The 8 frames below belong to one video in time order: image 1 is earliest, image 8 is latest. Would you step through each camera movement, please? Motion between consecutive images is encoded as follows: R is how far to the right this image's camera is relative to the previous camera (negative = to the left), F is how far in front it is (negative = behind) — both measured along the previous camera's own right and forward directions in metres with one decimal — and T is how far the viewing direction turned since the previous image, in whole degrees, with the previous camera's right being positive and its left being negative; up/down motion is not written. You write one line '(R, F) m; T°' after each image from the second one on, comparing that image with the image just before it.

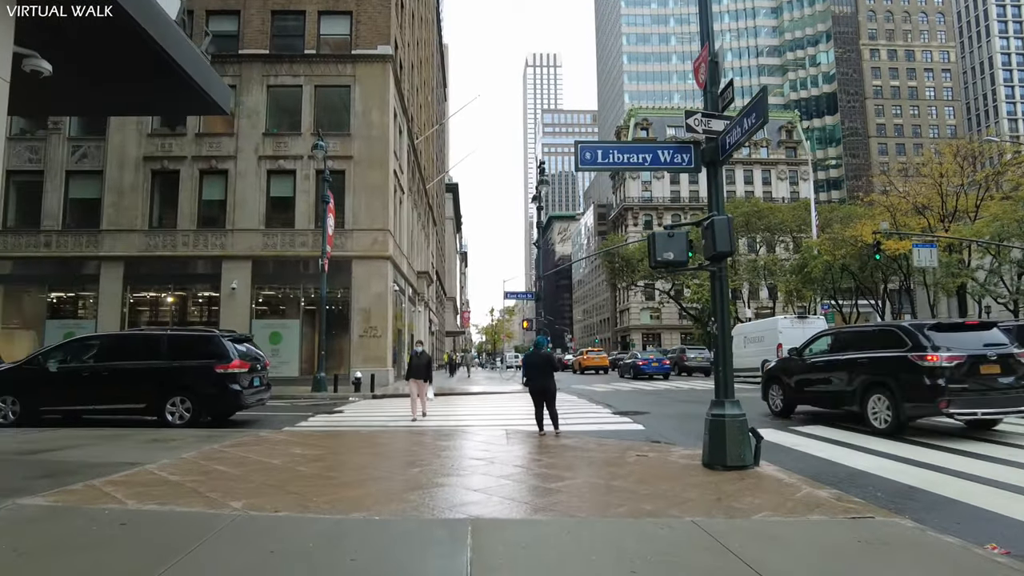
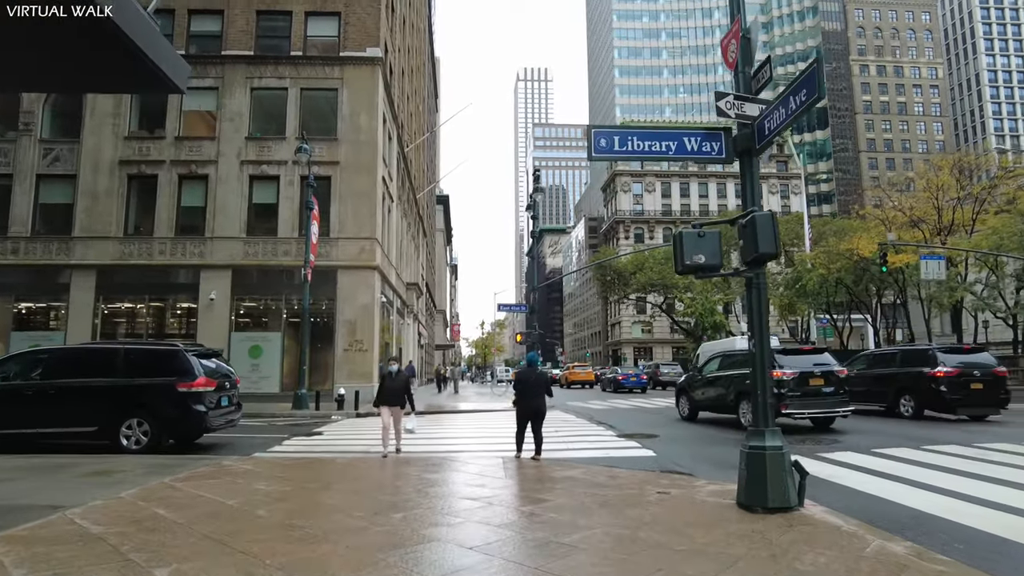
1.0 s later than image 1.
(-0.1, +1.1) m; +1°
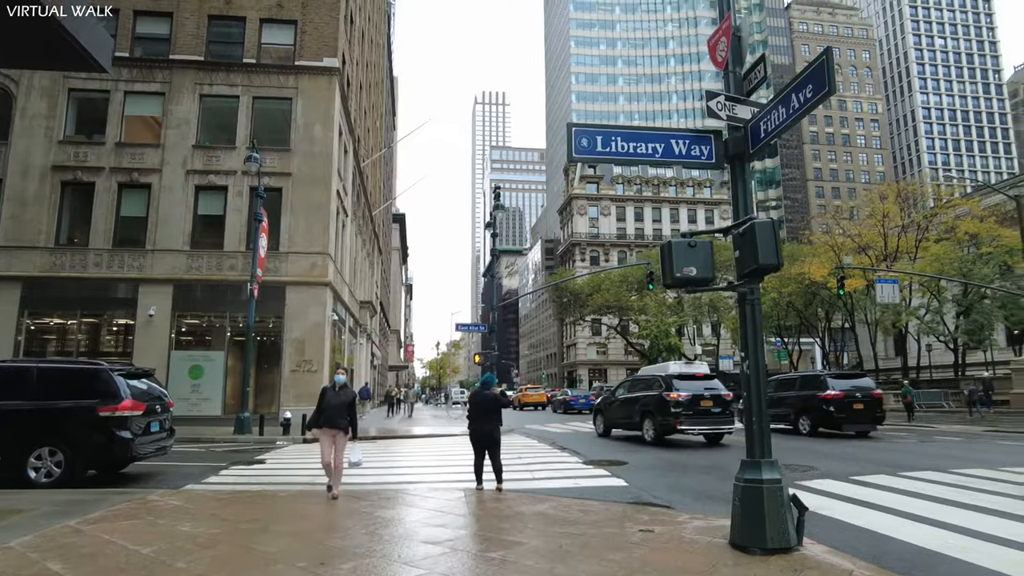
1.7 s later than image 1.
(-0.1, +0.7) m; +4°
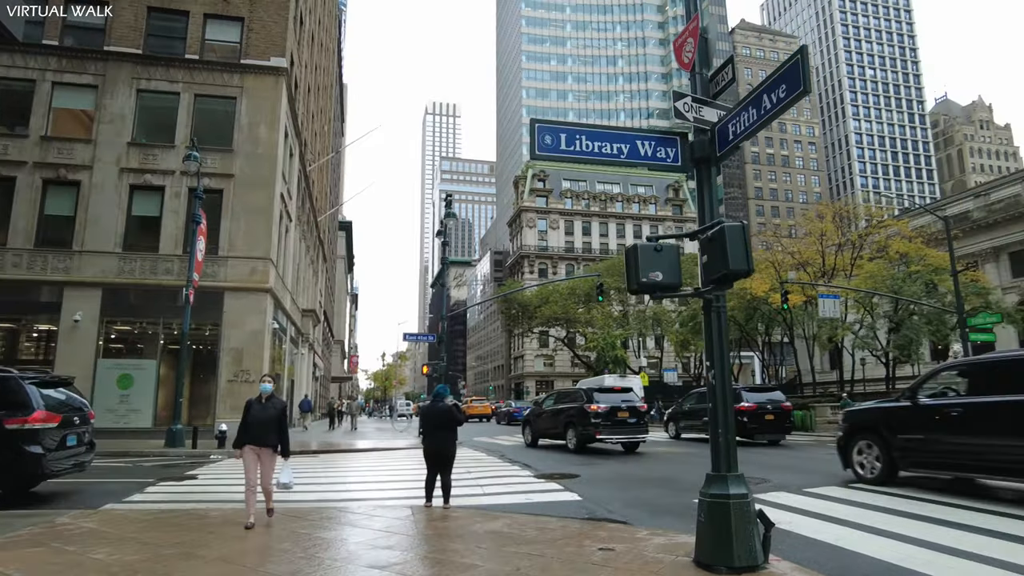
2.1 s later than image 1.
(-0.1, +0.4) m; +5°
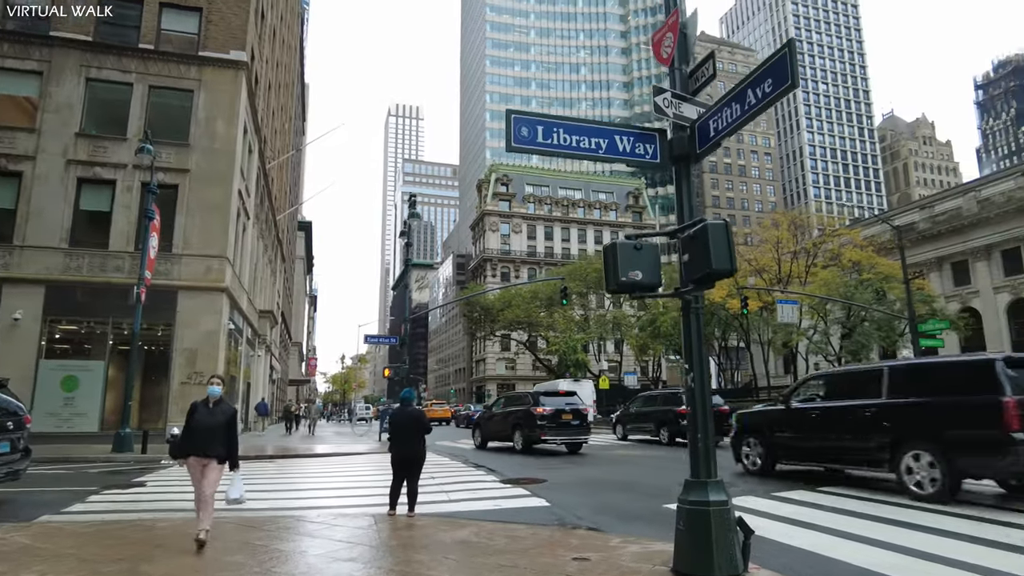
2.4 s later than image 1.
(-0.1, +0.2) m; +3°
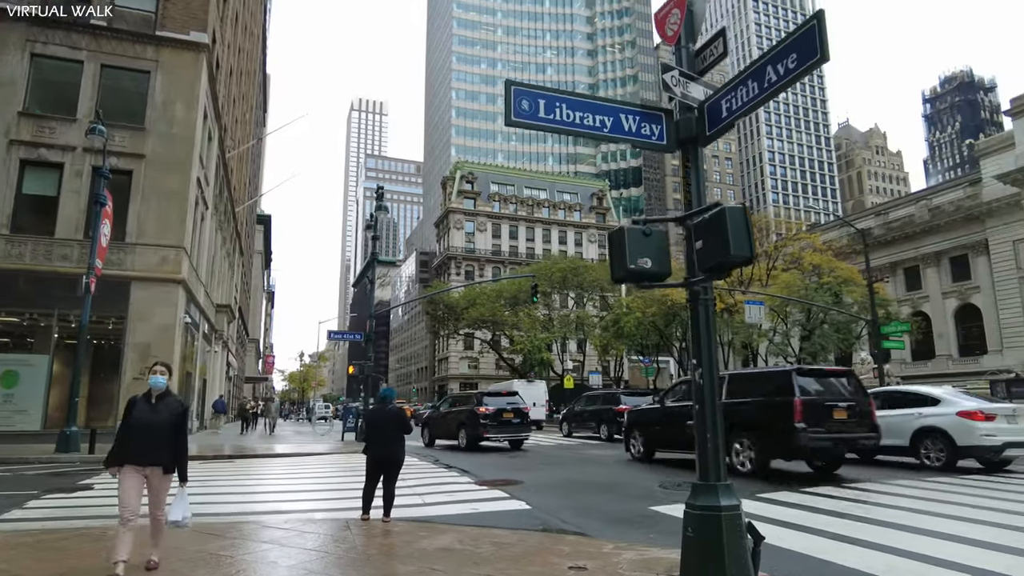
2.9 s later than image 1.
(-0.3, +0.4) m; +3°
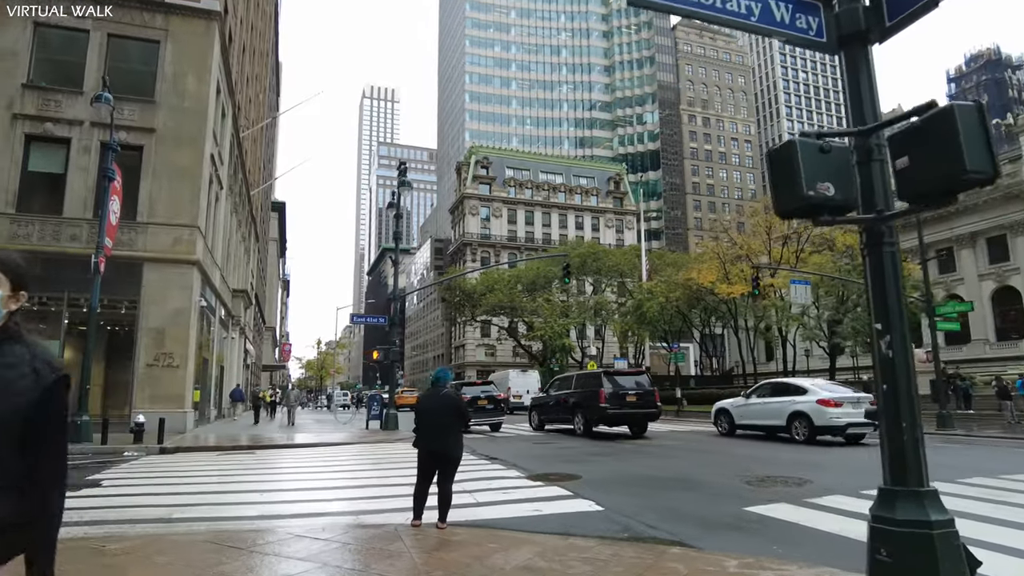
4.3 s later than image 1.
(-0.6, +1.3) m; -1°
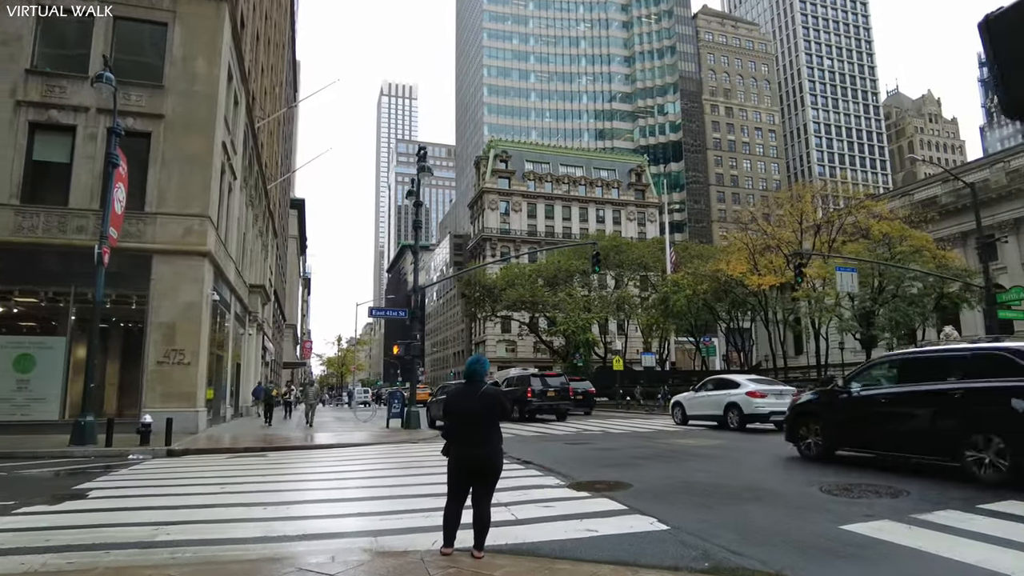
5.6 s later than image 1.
(-0.2, +1.2) m; -2°
